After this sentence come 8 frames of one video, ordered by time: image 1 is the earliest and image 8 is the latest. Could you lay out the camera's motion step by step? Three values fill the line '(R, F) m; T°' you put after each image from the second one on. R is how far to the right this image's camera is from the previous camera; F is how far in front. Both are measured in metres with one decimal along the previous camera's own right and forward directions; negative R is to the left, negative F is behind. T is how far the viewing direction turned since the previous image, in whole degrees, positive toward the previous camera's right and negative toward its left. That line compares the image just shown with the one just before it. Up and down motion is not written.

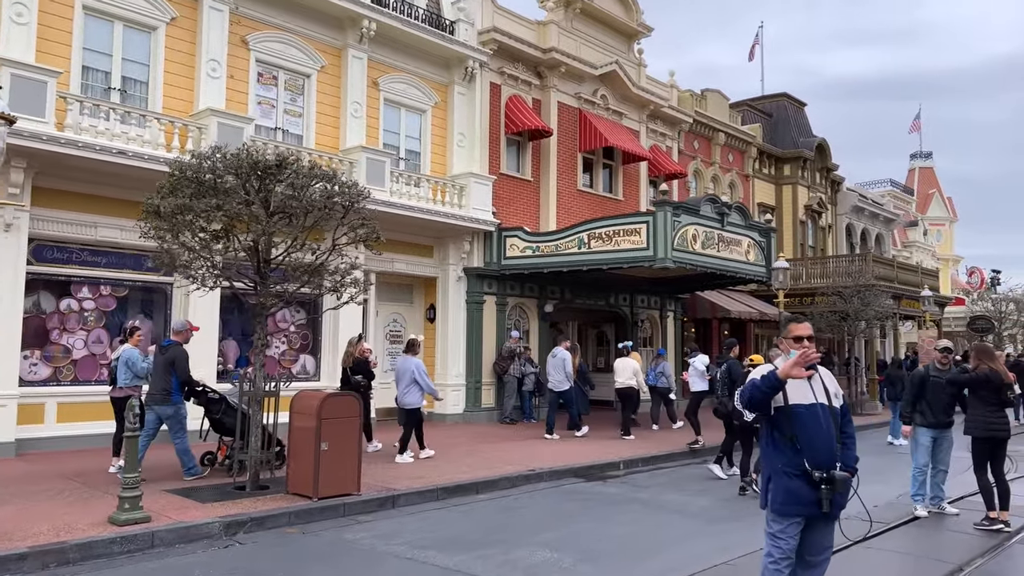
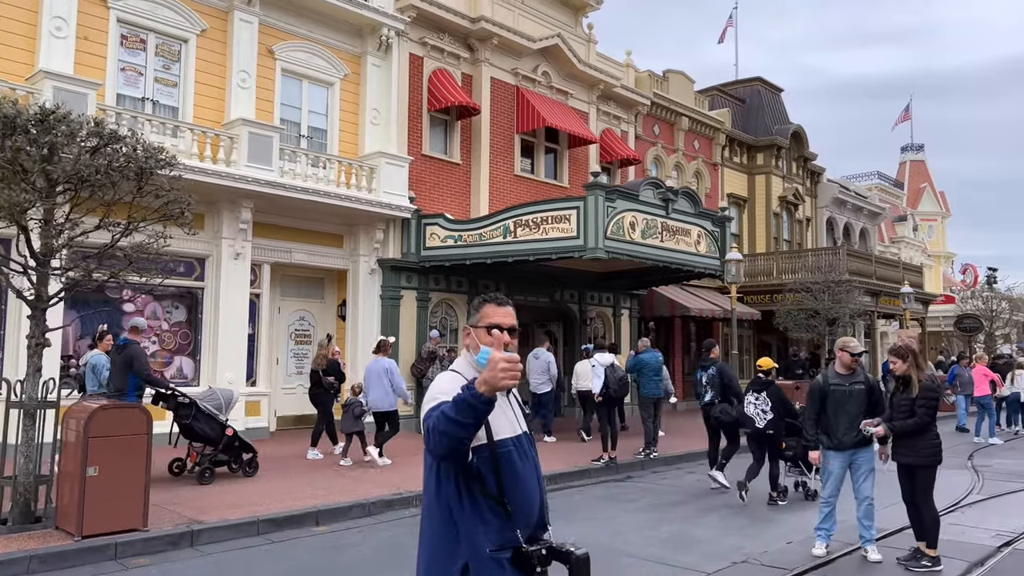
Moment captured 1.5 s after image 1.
(+1.6, +1.7) m; 0°
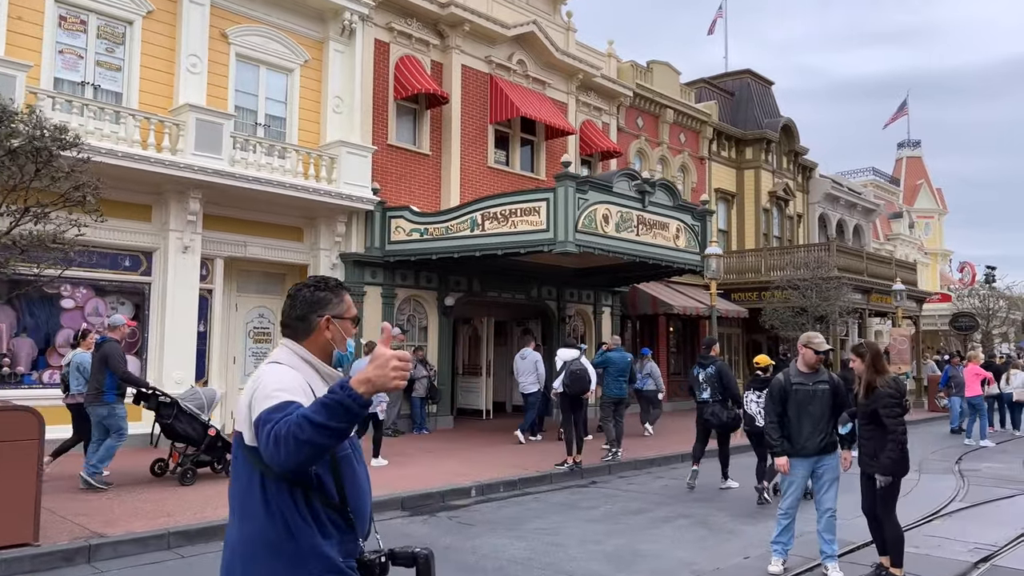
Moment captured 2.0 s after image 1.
(+0.6, +0.6) m; 0°
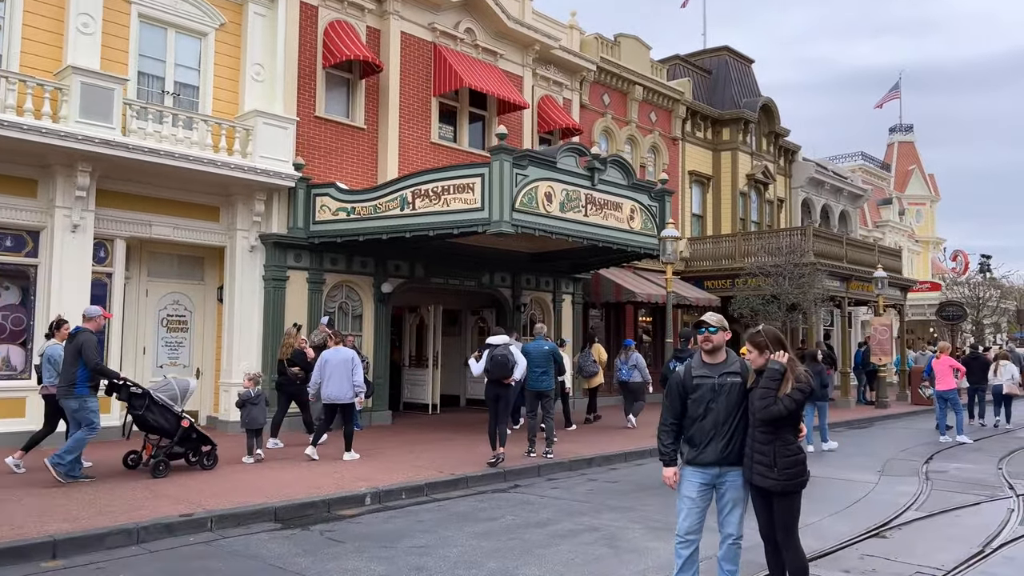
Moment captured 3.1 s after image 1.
(+1.1, +1.1) m; 0°
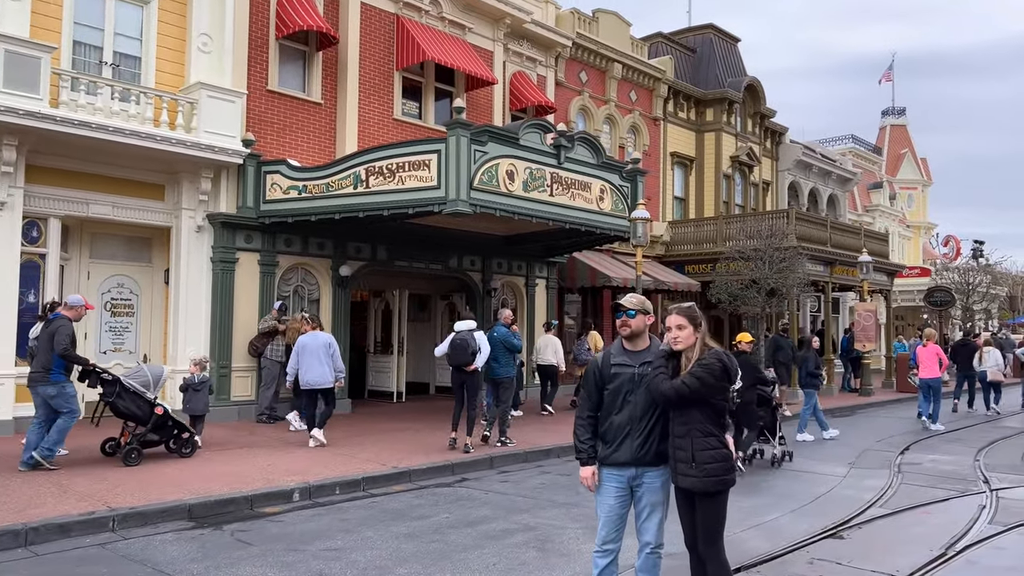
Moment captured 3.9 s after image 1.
(+0.6, +0.6) m; 0°
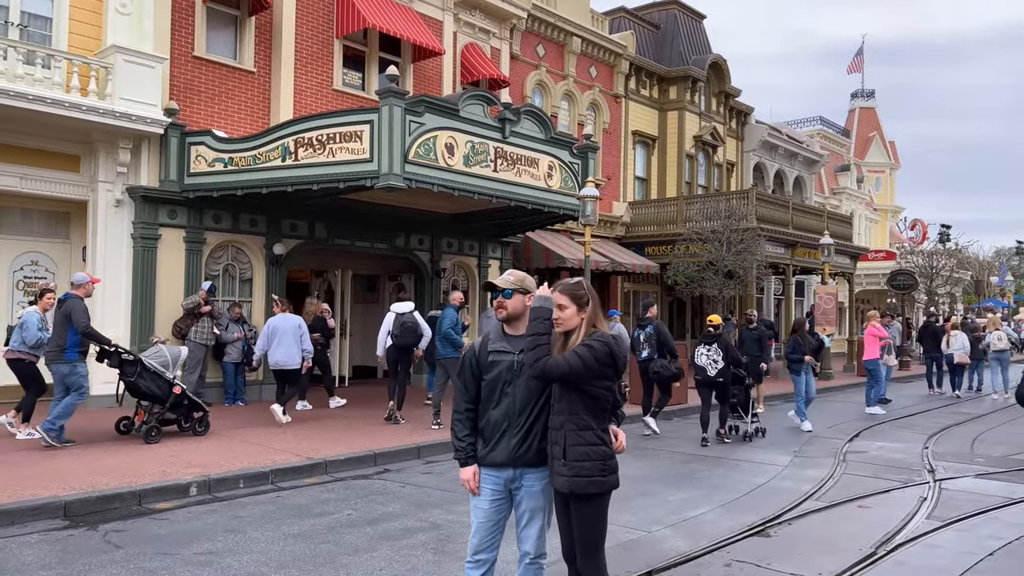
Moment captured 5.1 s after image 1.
(+0.6, +0.6) m; +2°
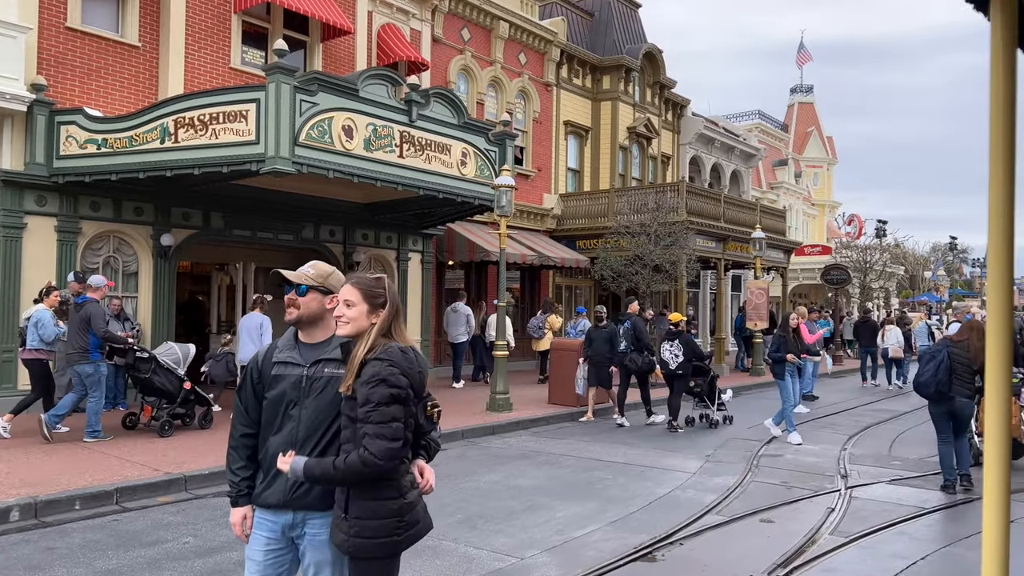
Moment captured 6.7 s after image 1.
(+0.7, +0.7) m; +4°
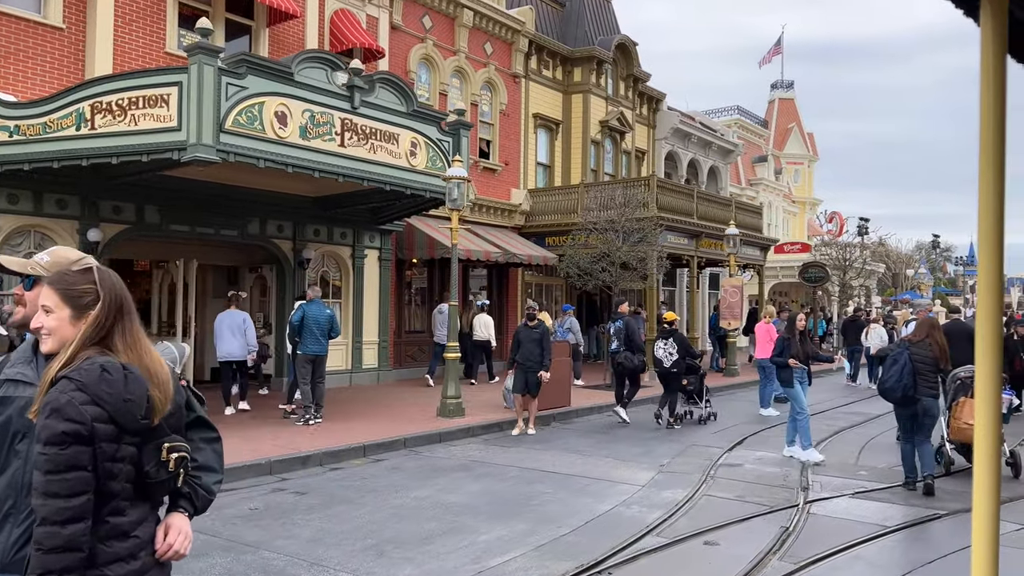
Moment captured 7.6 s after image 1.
(+0.5, +0.7) m; +1°
